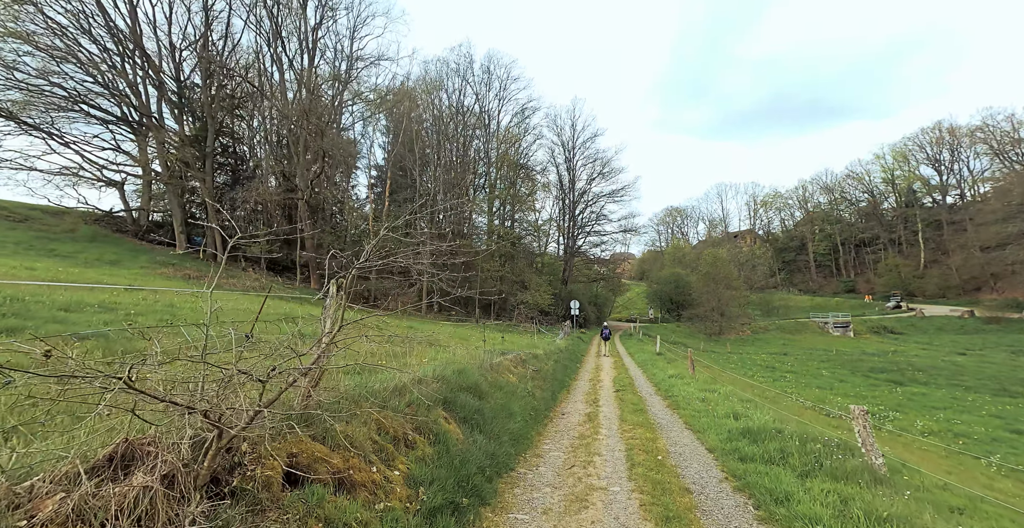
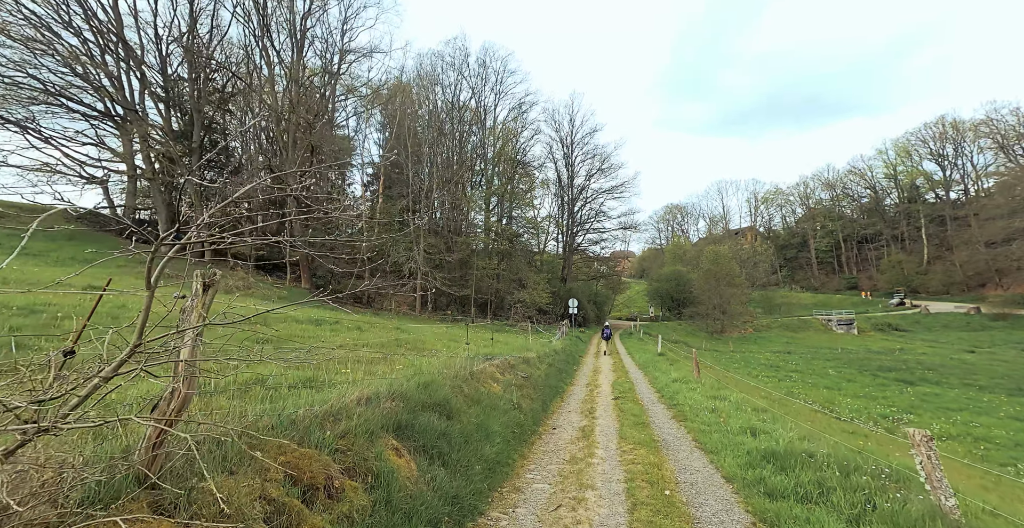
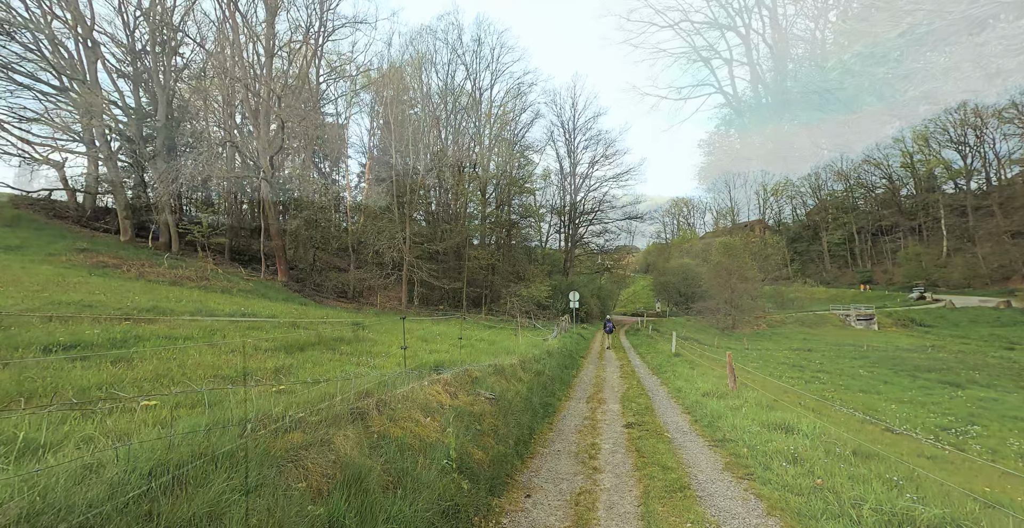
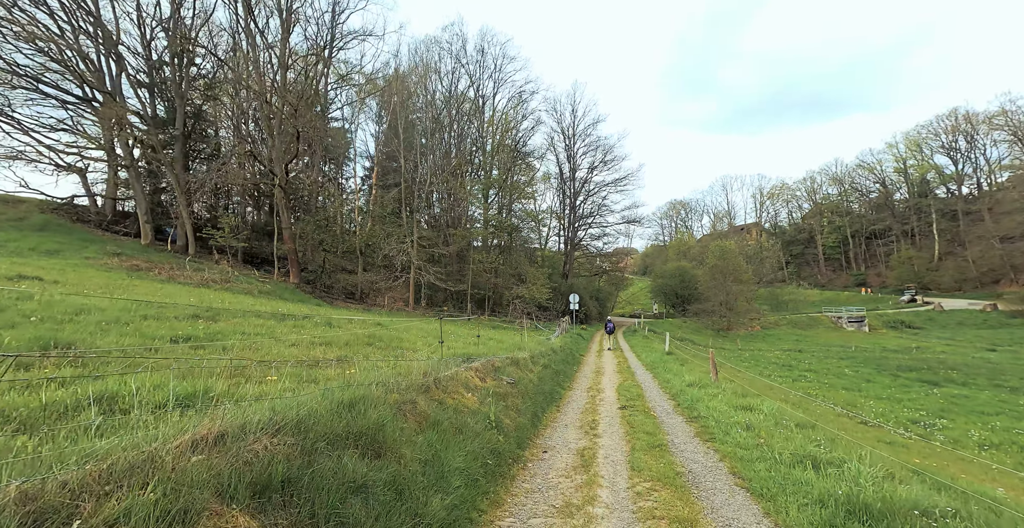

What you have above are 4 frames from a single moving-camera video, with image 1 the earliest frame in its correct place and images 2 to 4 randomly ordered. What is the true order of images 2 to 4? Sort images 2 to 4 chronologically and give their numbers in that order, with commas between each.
2, 4, 3
